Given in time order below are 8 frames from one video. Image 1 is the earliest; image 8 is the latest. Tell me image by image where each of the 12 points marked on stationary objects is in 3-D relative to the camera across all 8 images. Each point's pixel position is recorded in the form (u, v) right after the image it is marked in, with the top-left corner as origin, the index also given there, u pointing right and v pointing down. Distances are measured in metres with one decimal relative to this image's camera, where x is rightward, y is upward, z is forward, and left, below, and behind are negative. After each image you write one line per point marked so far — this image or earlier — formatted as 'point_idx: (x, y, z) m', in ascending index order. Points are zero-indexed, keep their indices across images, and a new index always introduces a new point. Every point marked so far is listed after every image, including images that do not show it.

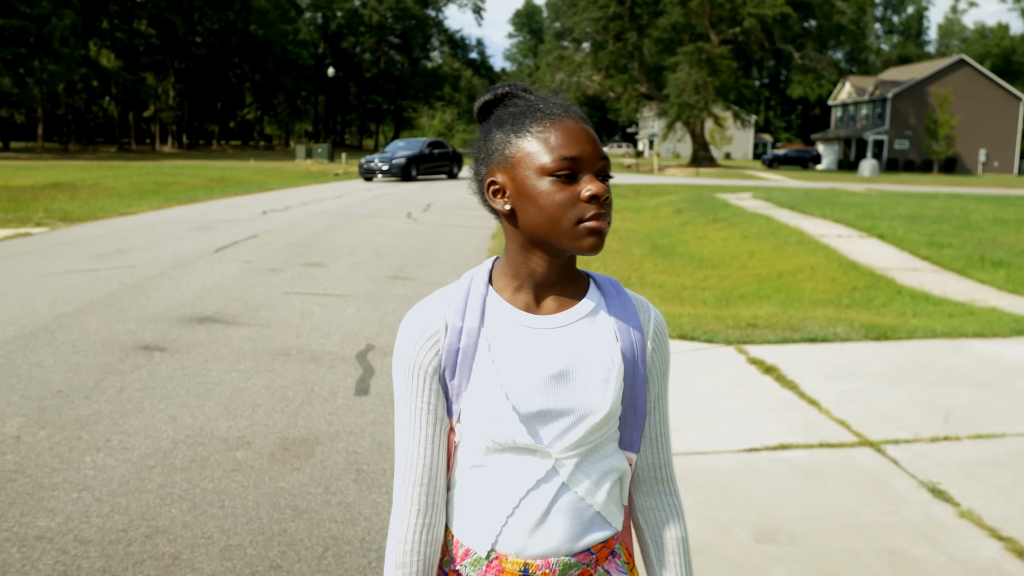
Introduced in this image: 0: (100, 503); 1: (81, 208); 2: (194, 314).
0: (-1.6, -0.8, +4.3) m
1: (-7.7, +1.4, +18.4) m
2: (-2.5, -0.2, +8.2) m
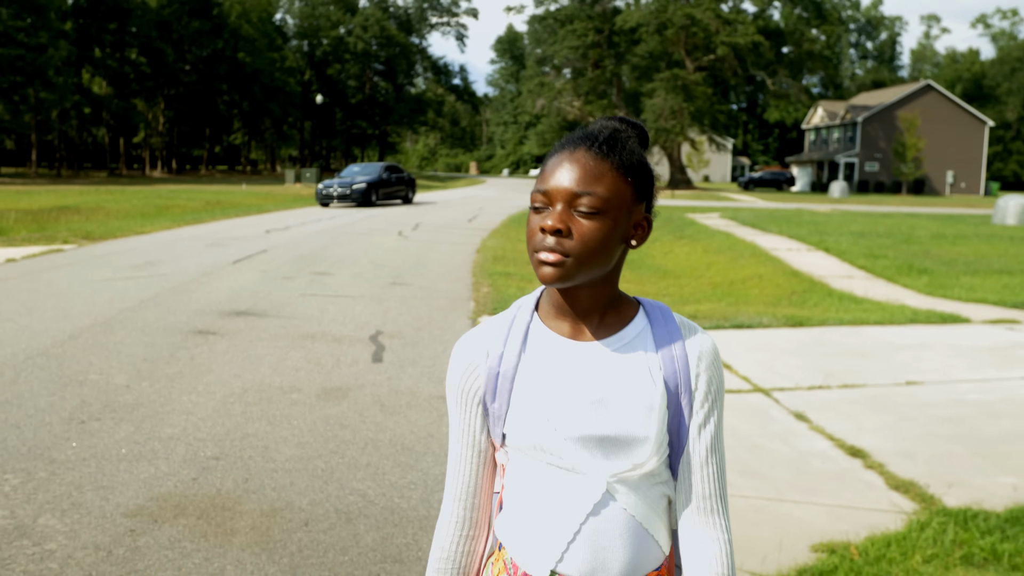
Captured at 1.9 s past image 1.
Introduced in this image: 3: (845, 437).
0: (-1.7, -0.7, +6.0) m
1: (-8.0, +1.2, +20.0) m
2: (-2.7, -0.2, +9.9) m
3: (+1.9, -0.8, +5.8) m
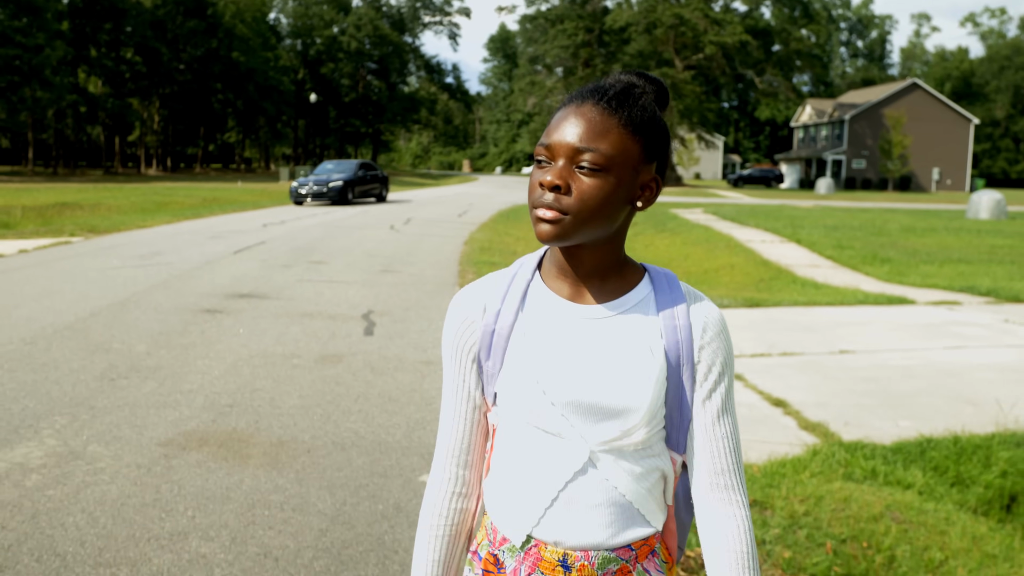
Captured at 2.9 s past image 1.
0: (-1.9, -0.6, +6.8) m
1: (-8.3, +1.3, +20.8) m
2: (-2.9, 0.0, +10.8) m
3: (+1.7, -0.7, +6.7) m
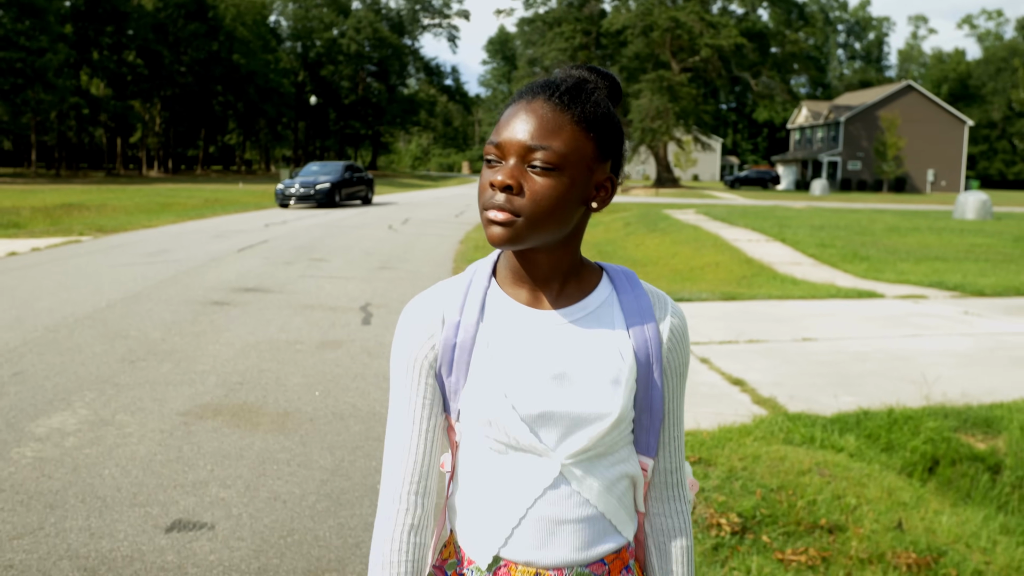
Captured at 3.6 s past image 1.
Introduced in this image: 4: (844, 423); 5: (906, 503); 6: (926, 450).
0: (-2.0, -0.5, +7.5) m
1: (-8.4, +1.4, +21.5) m
2: (-3.0, 0.0, +11.4) m
3: (+1.6, -0.6, +7.3) m
4: (+1.9, -0.8, +5.9) m
5: (+1.8, -1.0, +4.8) m
6: (+2.3, -0.9, +5.6) m
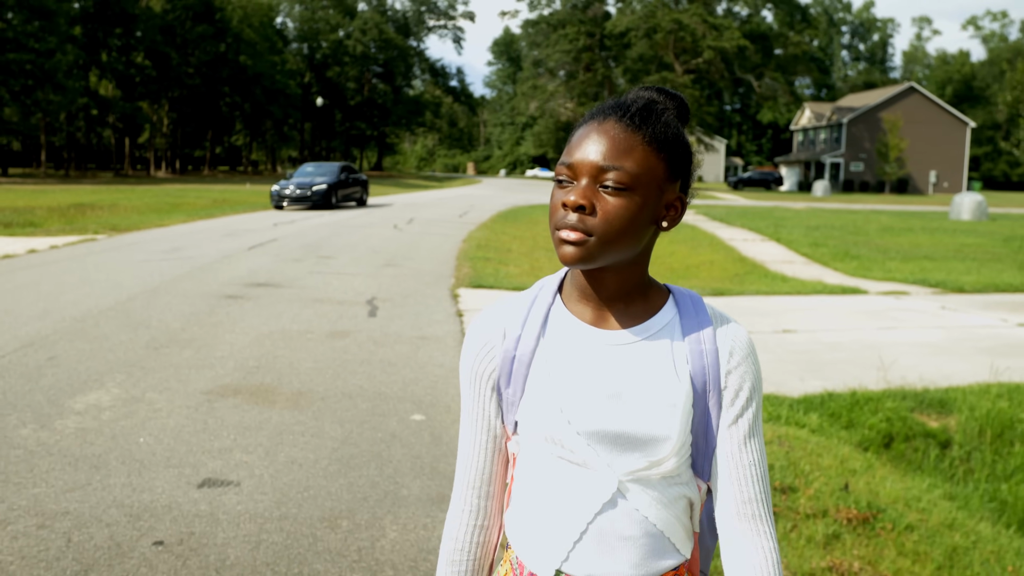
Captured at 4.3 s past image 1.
0: (-2.0, -0.4, +8.0) m
1: (-8.4, +1.4, +22.1) m
2: (-3.0, +0.1, +12.0) m
3: (+1.6, -0.6, +7.9) m
4: (+1.9, -0.7, +6.5) m
5: (+1.8, -0.9, +5.3) m
6: (+2.2, -0.8, +6.2) m
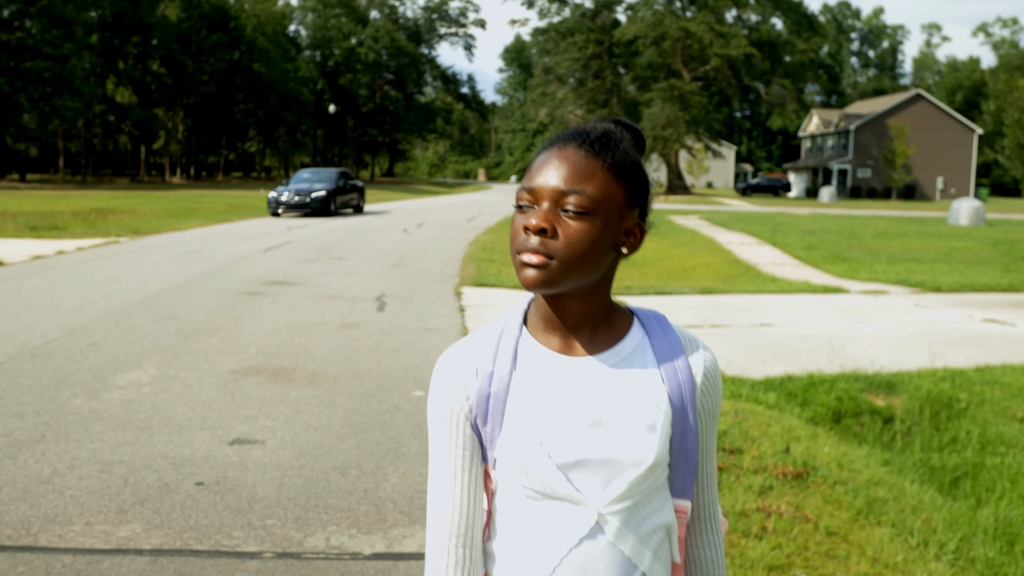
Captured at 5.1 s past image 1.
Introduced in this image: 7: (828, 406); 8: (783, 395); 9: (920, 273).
0: (-2.1, -0.4, +8.9) m
1: (-8.3, +1.4, +23.0) m
2: (-3.0, +0.1, +12.8) m
3: (+1.5, -0.5, +8.6) m
4: (+1.8, -0.7, +7.2) m
5: (+1.7, -0.9, +6.1) m
6: (+2.2, -0.8, +6.9) m
7: (+2.1, -0.8, +6.9) m
8: (+1.9, -0.7, +7.1) m
9: (+6.5, +0.2, +16.4) m
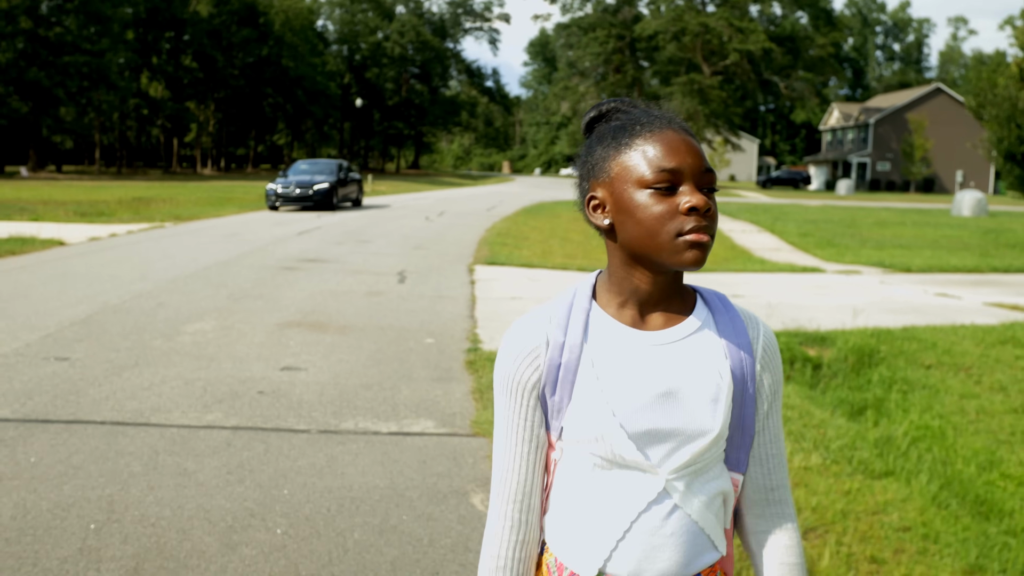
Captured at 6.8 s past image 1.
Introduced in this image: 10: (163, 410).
0: (-2.0, -0.1, +10.4) m
1: (-7.9, +1.8, +24.7) m
2: (-2.9, +0.4, +14.4) m
3: (+1.5, -0.2, +10.1) m
4: (+1.8, -0.4, +8.7) m
5: (+1.6, -0.6, +7.5) m
6: (+2.1, -0.5, +8.4) m
7: (+2.1, -0.5, +8.4) m
8: (+1.8, -0.5, +8.5) m
9: (+6.7, +0.5, +17.7) m
10: (-1.9, -0.7, +5.7) m
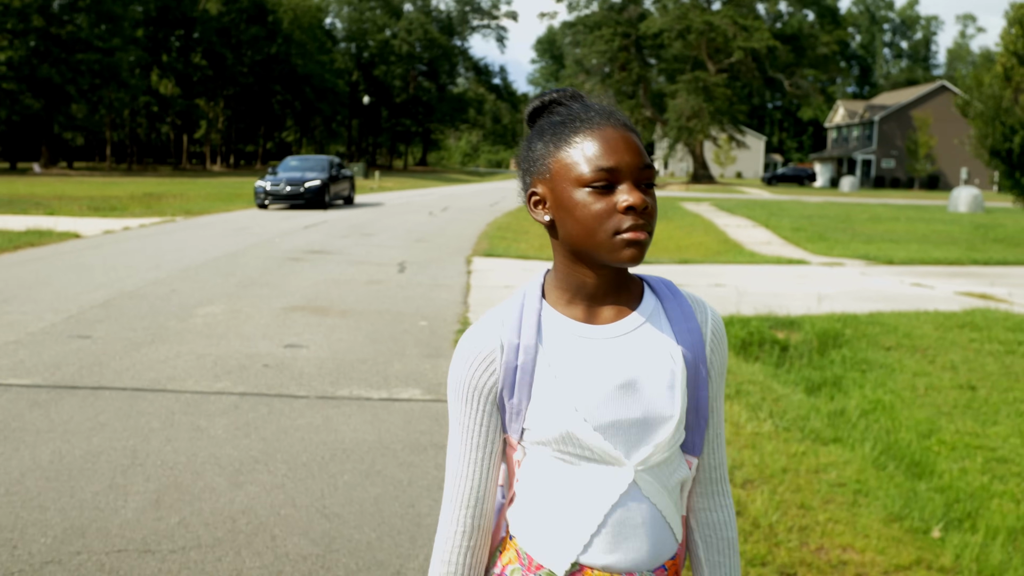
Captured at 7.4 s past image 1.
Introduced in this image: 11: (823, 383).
0: (-2.1, 0.0, +11.0) m
1: (-7.9, +2.0, +25.3) m
2: (-3.0, +0.6, +15.0) m
3: (+1.4, -0.1, +10.7) m
4: (+1.7, -0.3, +9.3) m
5: (+1.5, -0.5, +8.2) m
6: (+2.0, -0.4, +9.0) m
7: (+2.0, -0.4, +9.0) m
8: (+1.7, -0.4, +9.1) m
9: (+6.7, +0.7, +18.3) m
10: (-2.1, -0.6, +6.3) m
11: (+2.4, -0.7, +8.0) m
